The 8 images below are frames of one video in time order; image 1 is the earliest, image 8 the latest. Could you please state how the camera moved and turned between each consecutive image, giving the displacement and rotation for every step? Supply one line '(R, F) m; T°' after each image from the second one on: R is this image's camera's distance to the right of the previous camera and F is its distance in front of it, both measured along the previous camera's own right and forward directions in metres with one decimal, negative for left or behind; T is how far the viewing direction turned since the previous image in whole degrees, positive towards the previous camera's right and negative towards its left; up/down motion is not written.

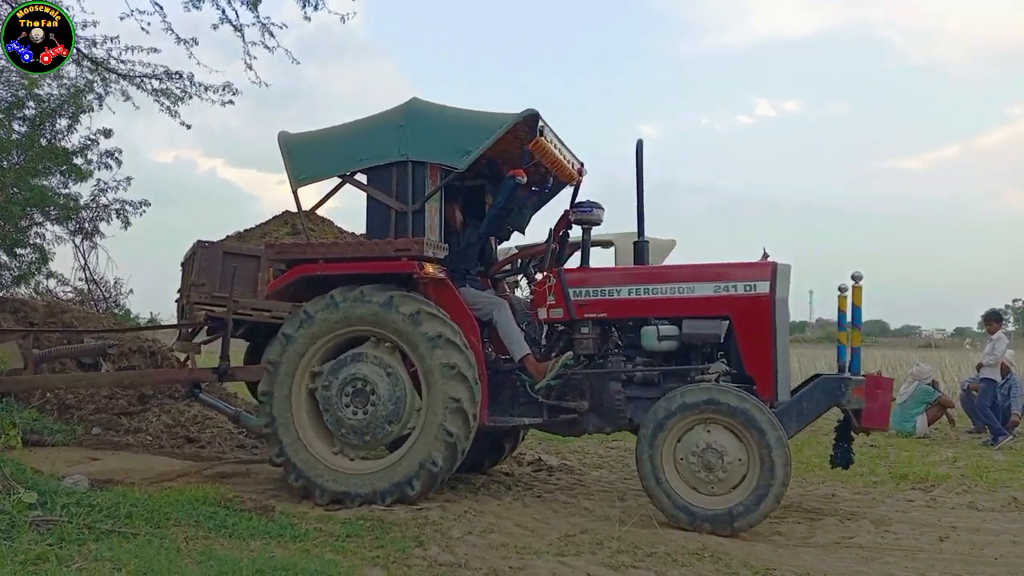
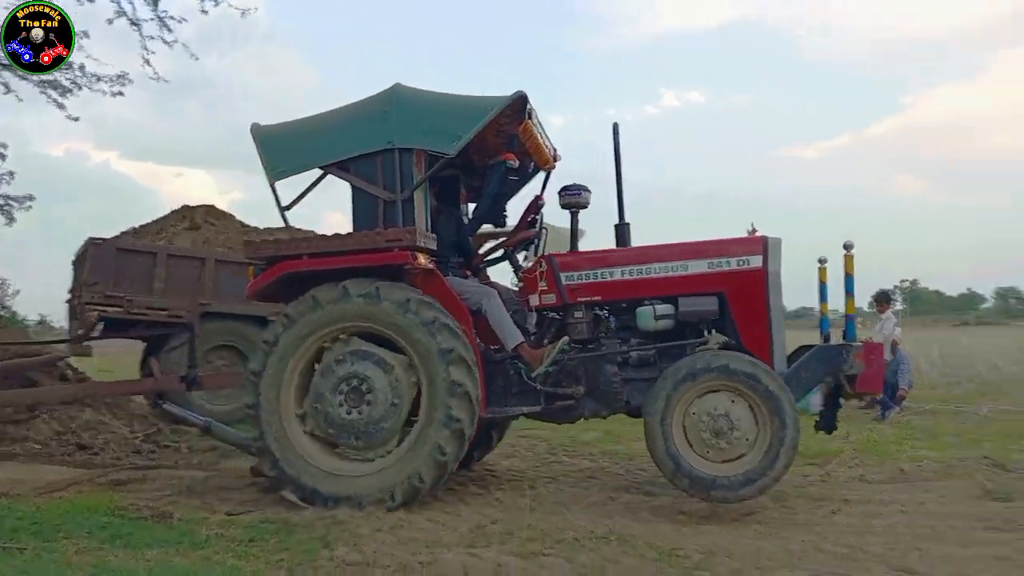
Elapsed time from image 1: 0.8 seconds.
(+0.6, +0.1) m; -17°
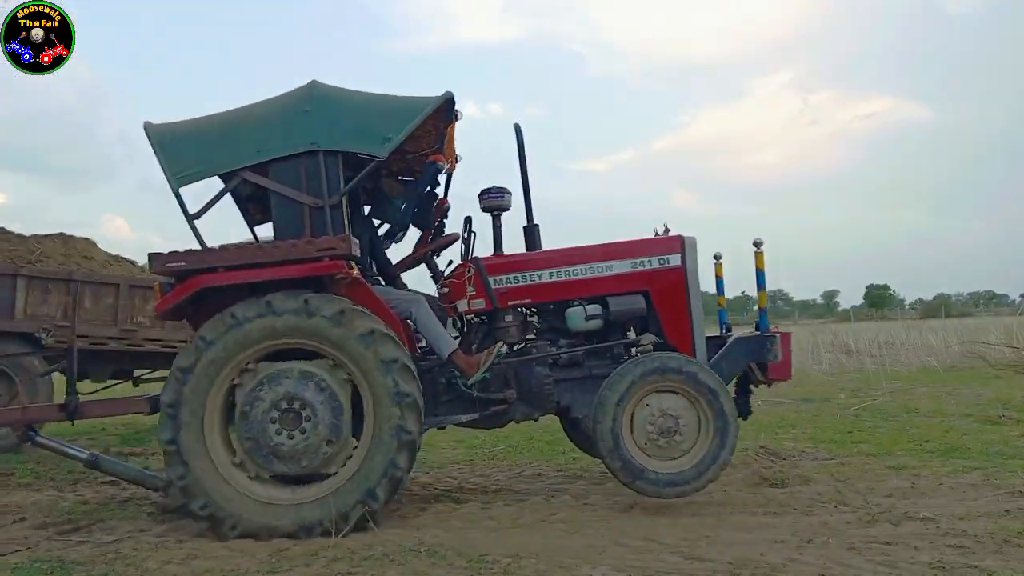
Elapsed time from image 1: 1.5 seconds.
(0.0, 0.0) m; +13°
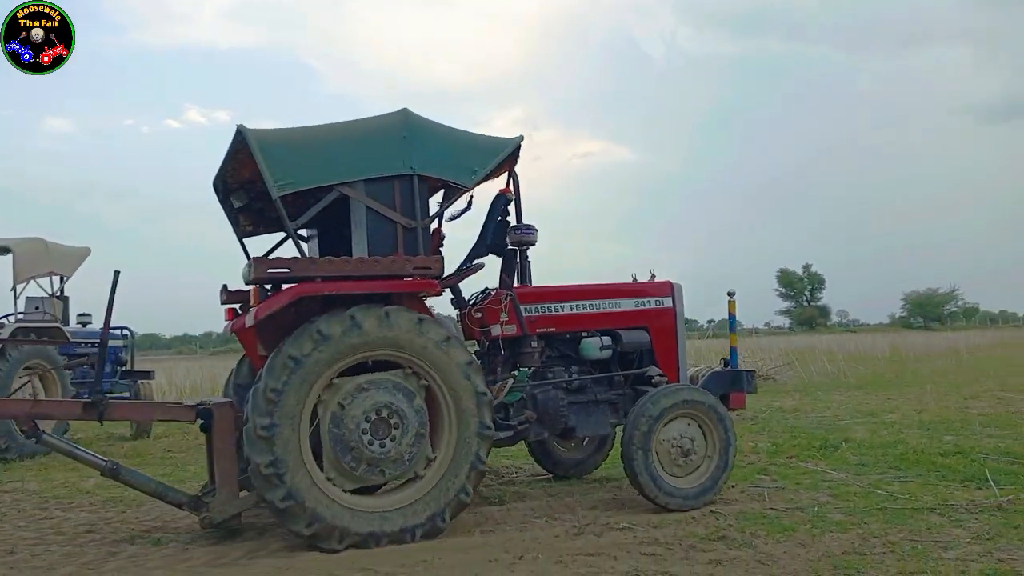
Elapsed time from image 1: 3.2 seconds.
(-1.1, -0.4) m; +11°
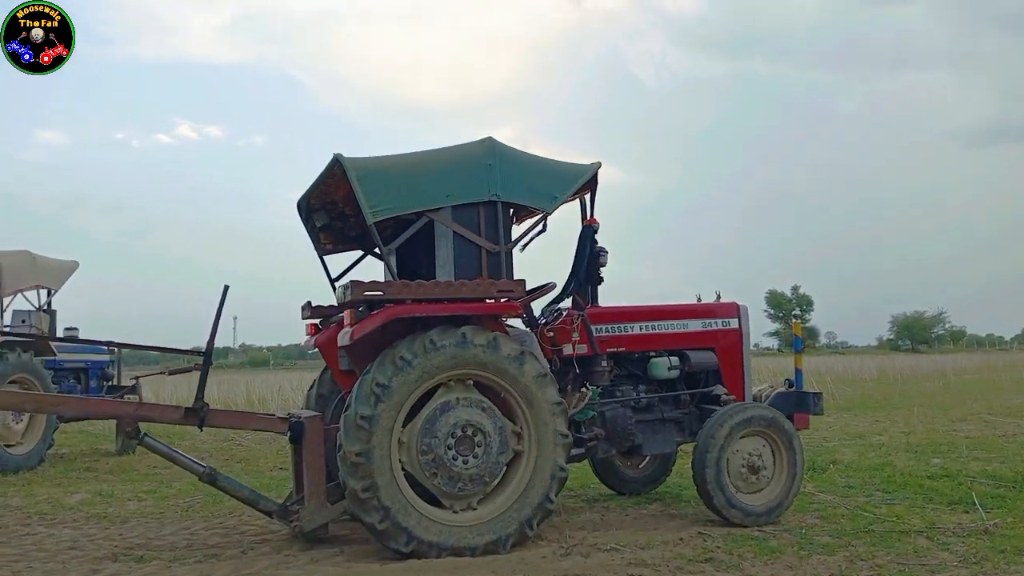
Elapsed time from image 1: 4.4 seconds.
(-0.7, -0.3) m; 0°
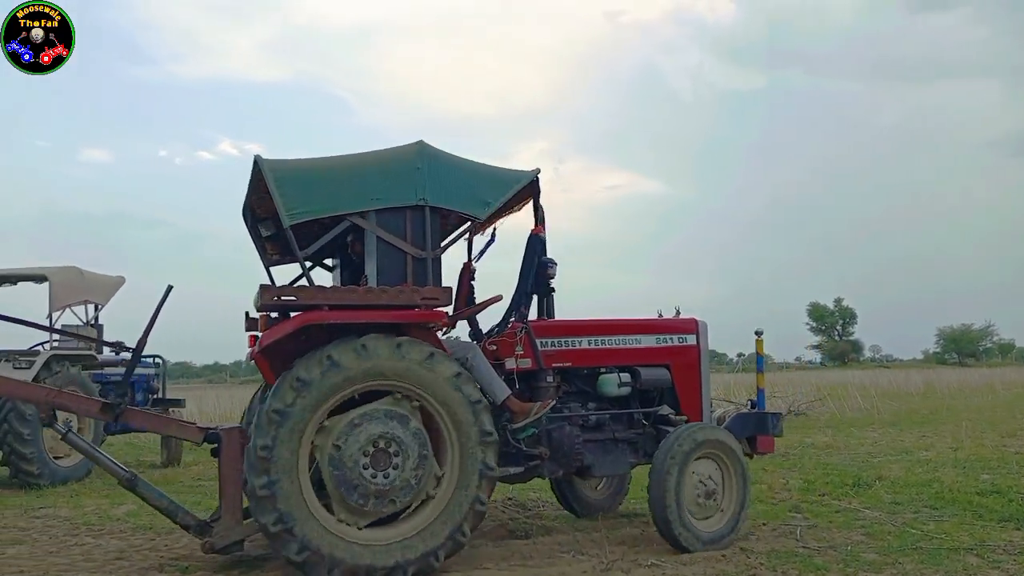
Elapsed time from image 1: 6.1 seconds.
(+0.8, +0.3) m; -2°
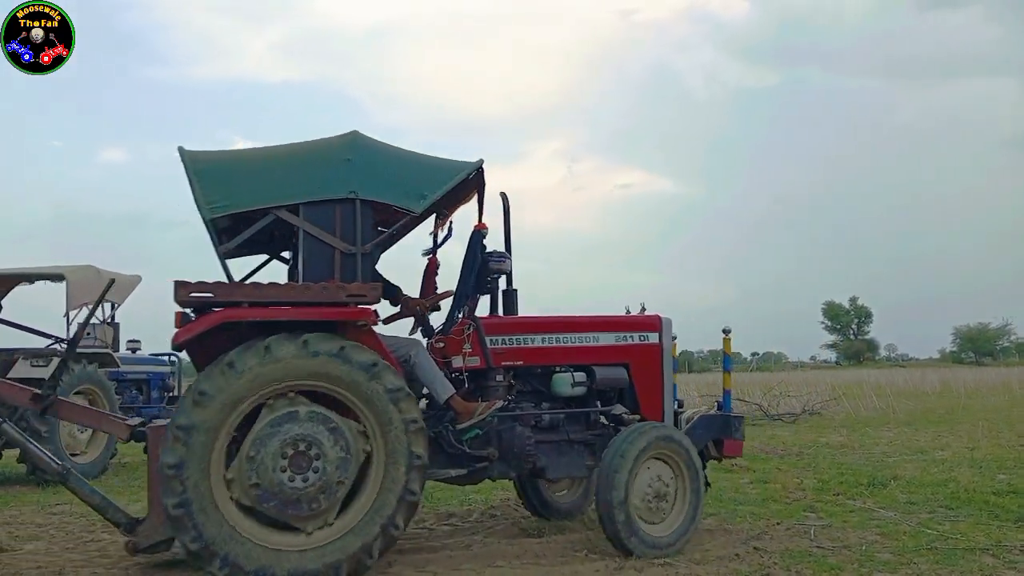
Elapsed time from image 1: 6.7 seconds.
(+0.5, +0.3) m; -1°
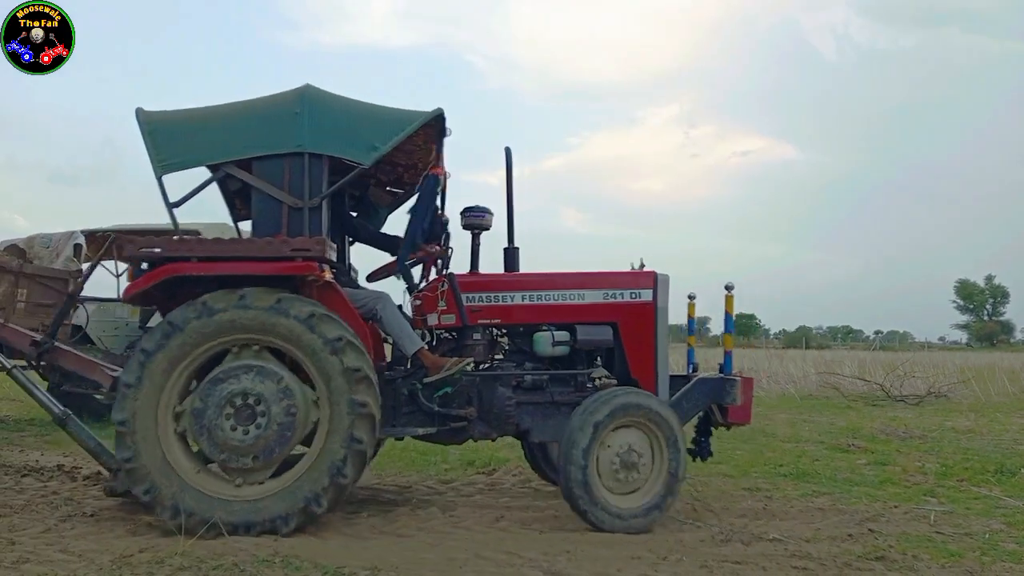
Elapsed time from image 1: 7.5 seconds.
(+0.6, +0.2) m; -7°
